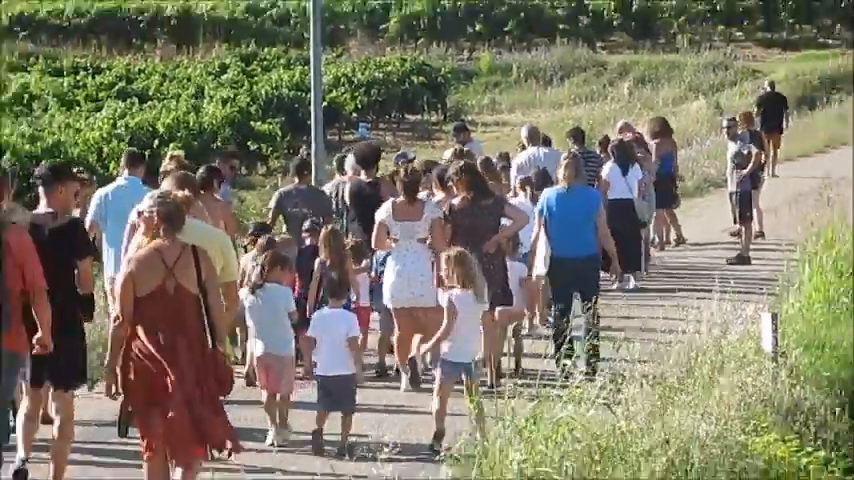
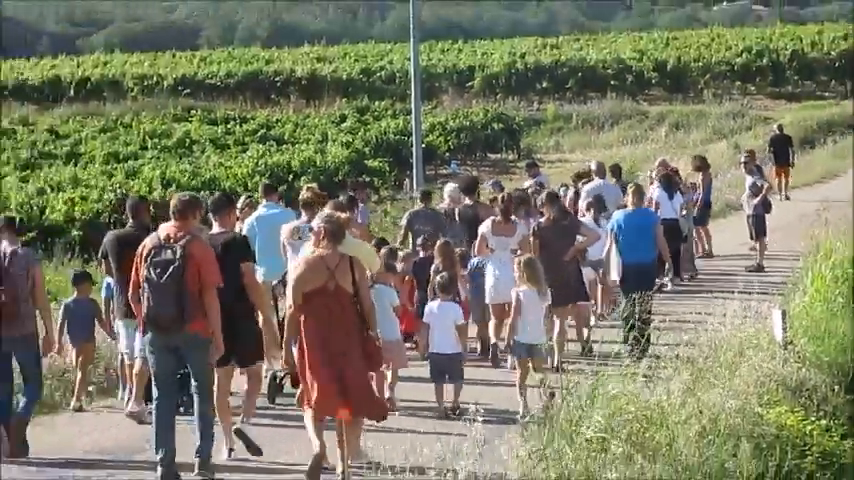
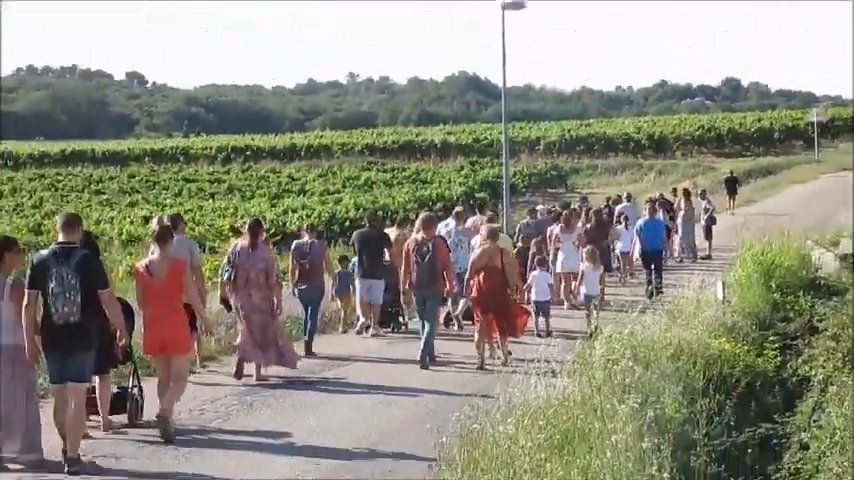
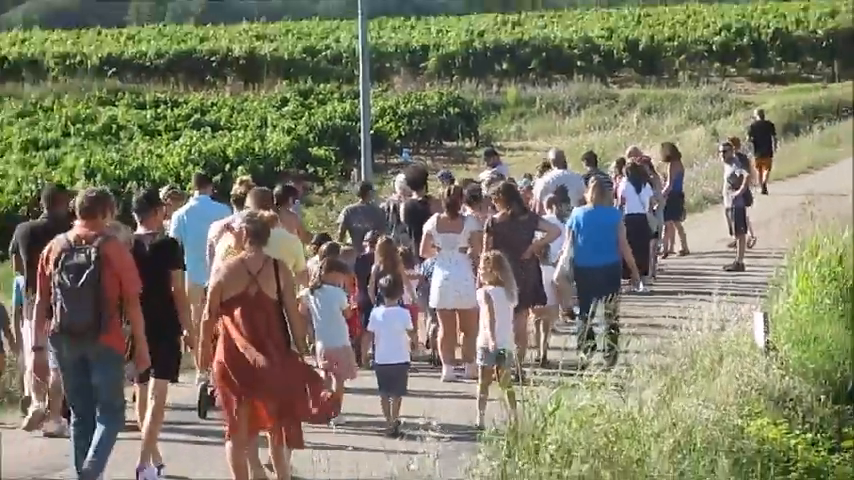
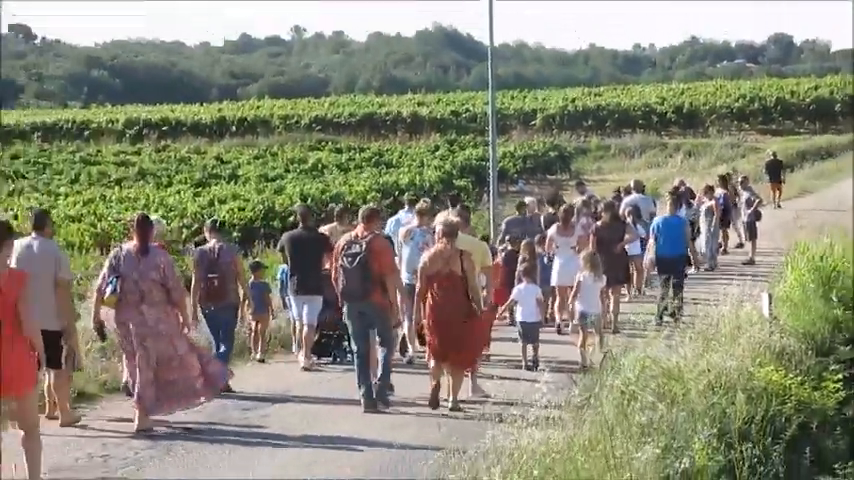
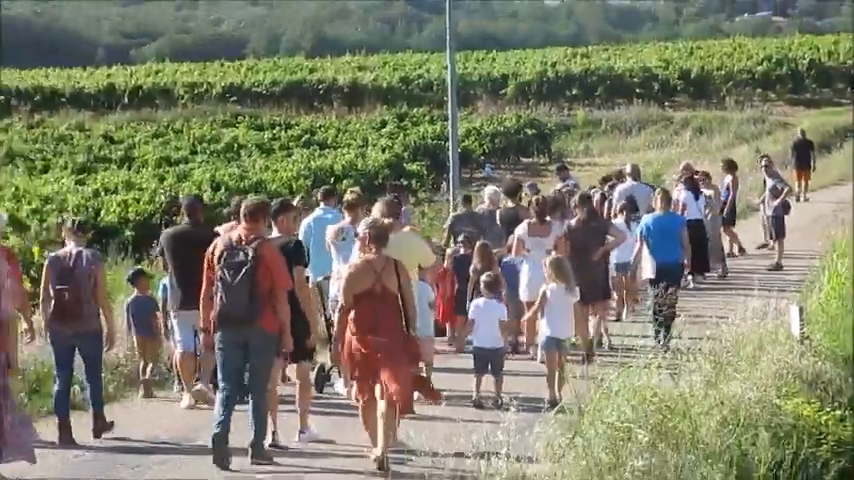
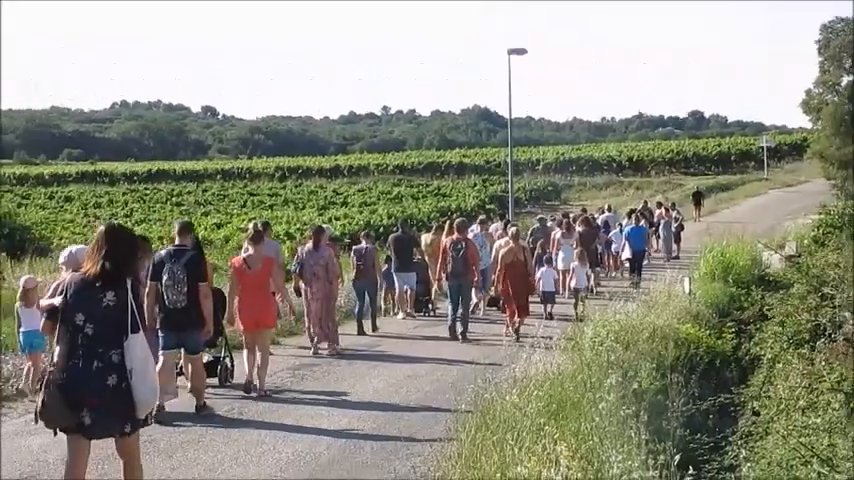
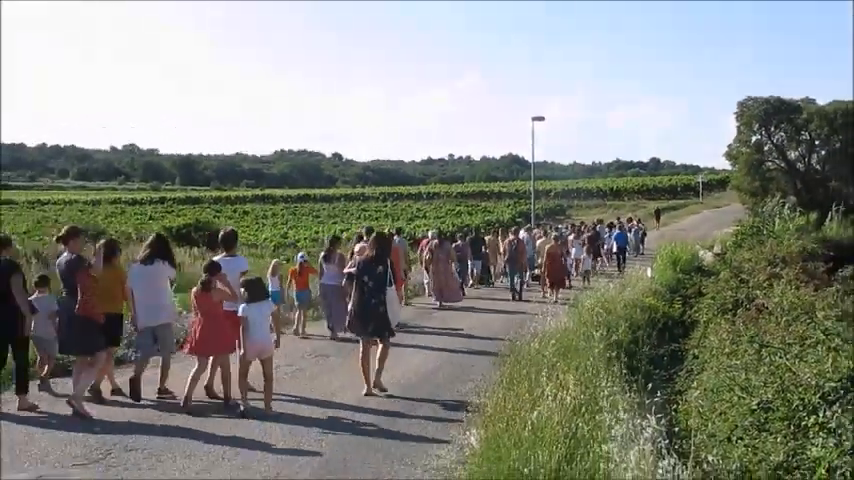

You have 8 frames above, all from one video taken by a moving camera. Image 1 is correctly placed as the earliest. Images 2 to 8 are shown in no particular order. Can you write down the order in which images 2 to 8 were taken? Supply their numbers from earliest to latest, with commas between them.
4, 2, 6, 5, 3, 7, 8
